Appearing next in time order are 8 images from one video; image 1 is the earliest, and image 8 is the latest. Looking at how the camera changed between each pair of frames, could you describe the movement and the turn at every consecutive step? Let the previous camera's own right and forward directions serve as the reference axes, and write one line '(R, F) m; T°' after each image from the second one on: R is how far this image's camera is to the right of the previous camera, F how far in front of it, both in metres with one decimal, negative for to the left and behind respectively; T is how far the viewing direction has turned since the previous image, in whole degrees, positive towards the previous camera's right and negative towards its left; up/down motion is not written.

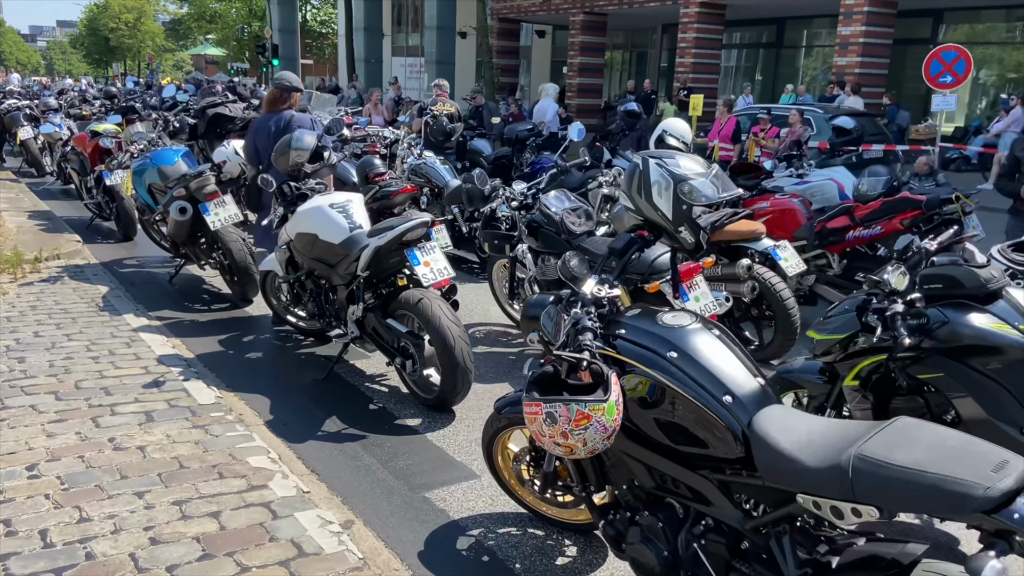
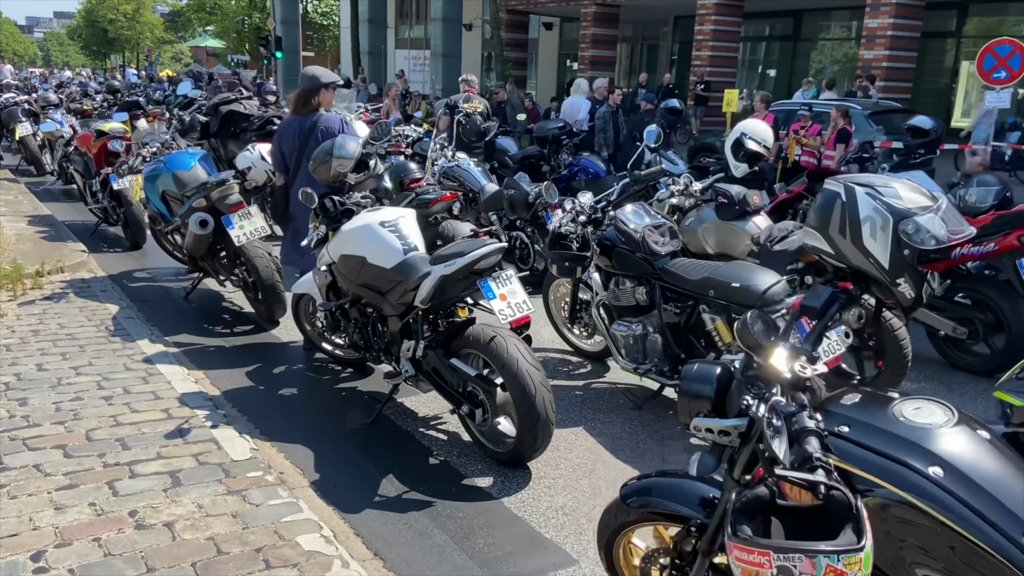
(-0.4, +0.7) m; 0°
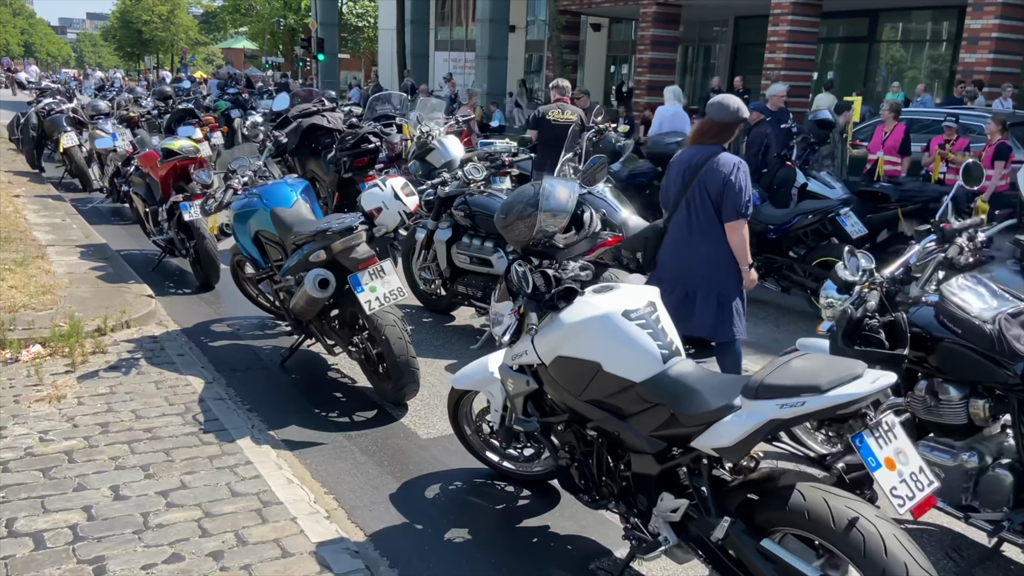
(-1.0, +1.5) m; -2°
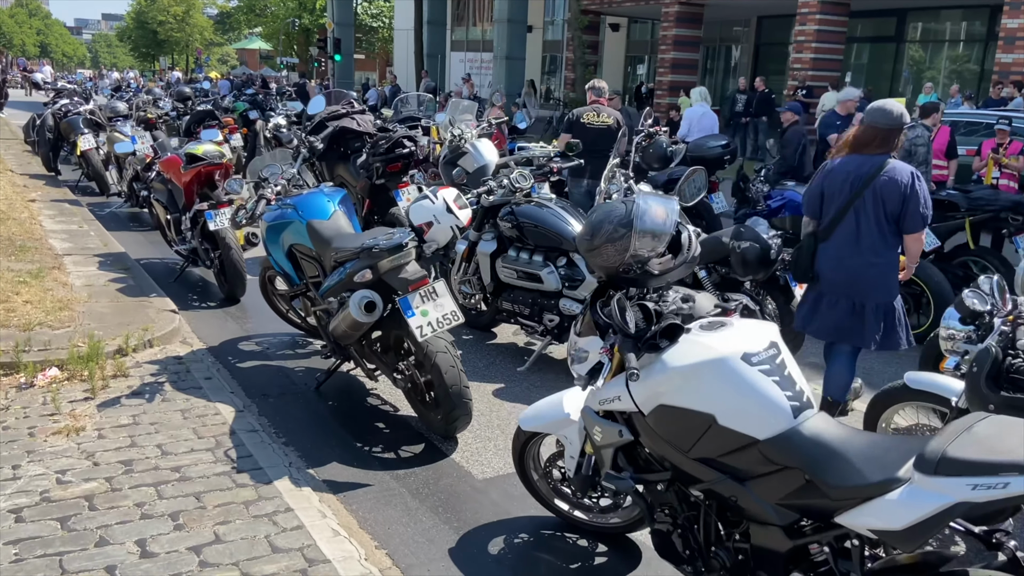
(-0.3, +0.5) m; -1°
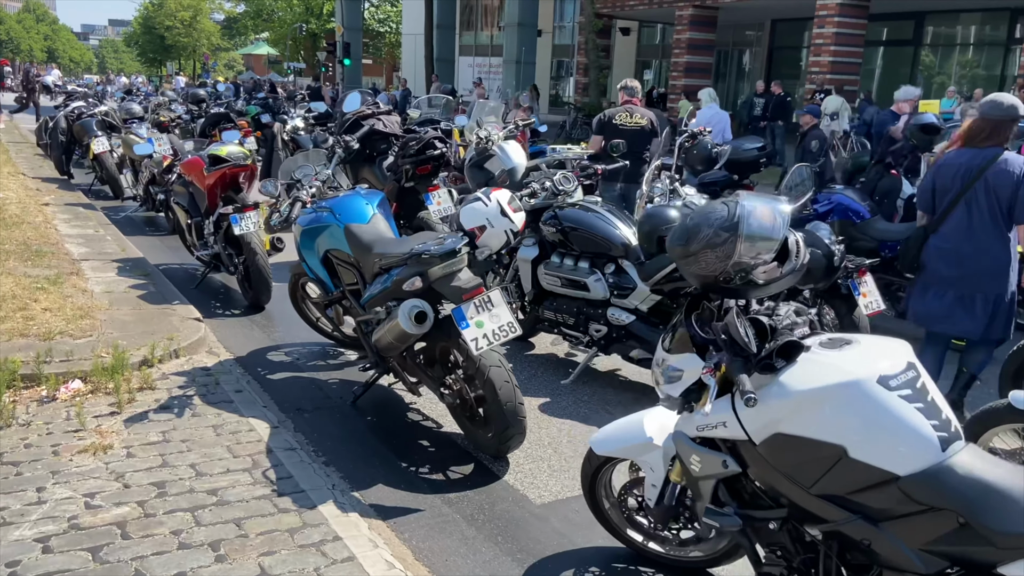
(-0.3, +0.3) m; 0°
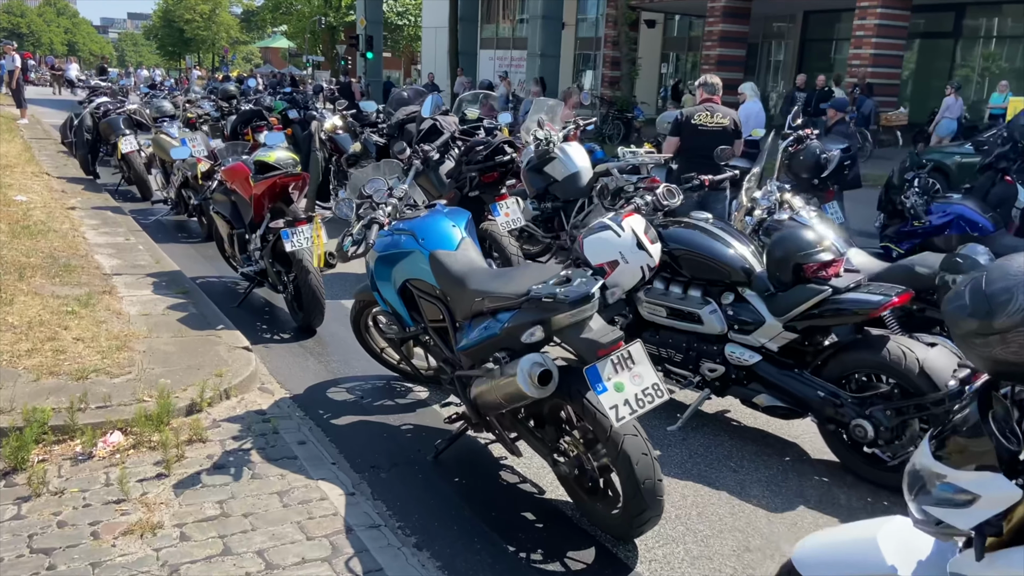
(-0.5, +0.7) m; -1°
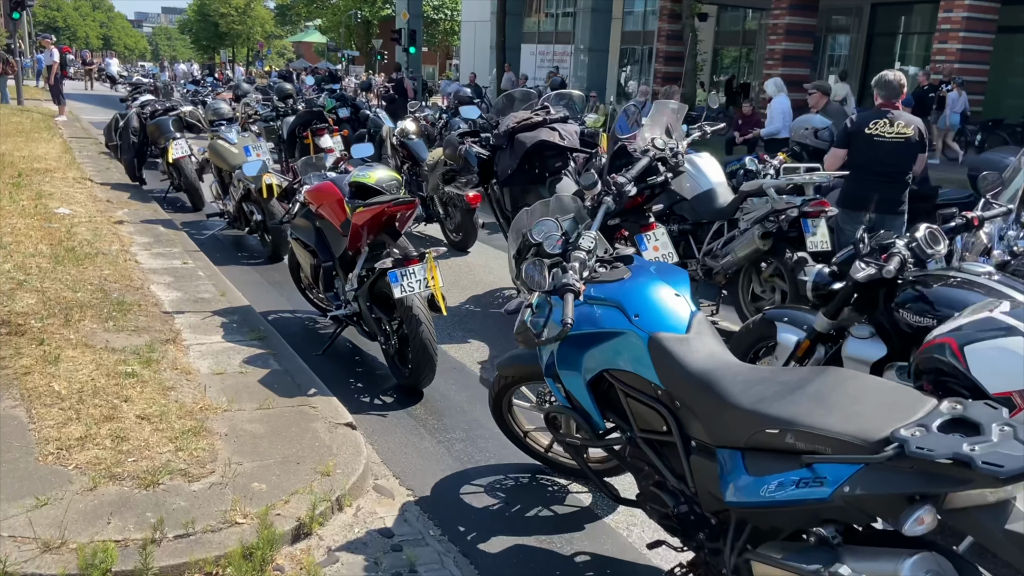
(-0.8, +1.2) m; -2°
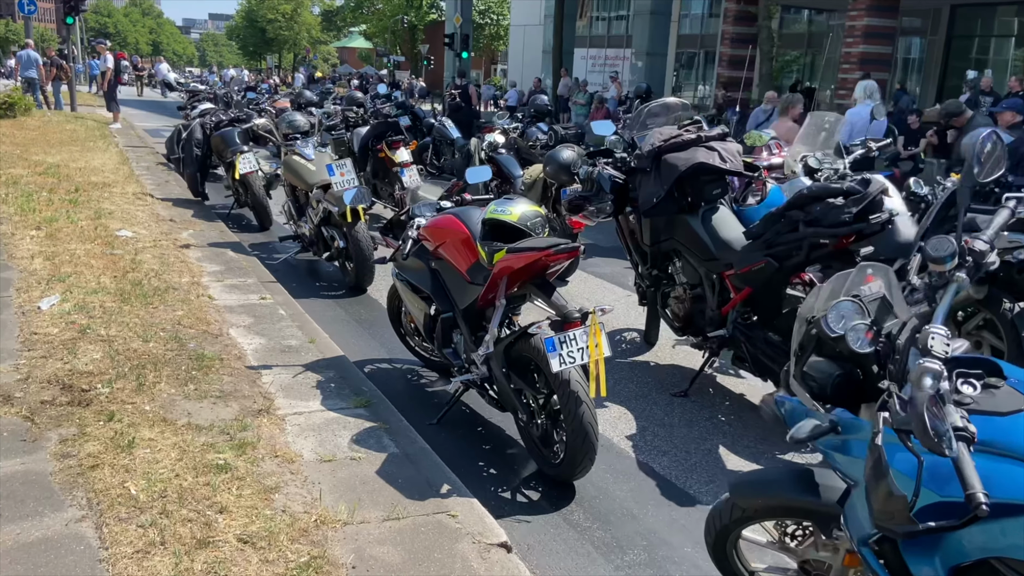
(-0.7, +1.0) m; -3°
